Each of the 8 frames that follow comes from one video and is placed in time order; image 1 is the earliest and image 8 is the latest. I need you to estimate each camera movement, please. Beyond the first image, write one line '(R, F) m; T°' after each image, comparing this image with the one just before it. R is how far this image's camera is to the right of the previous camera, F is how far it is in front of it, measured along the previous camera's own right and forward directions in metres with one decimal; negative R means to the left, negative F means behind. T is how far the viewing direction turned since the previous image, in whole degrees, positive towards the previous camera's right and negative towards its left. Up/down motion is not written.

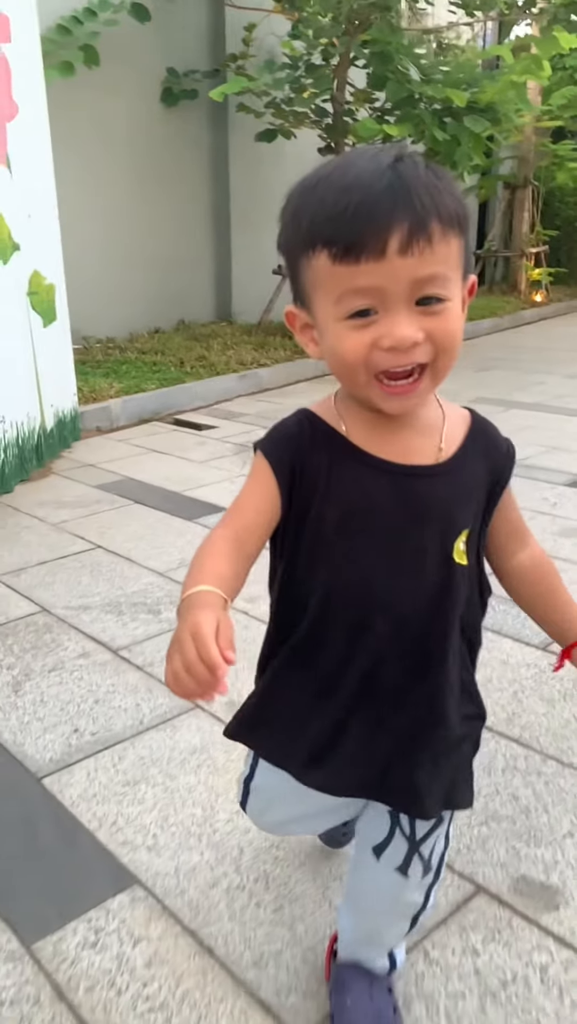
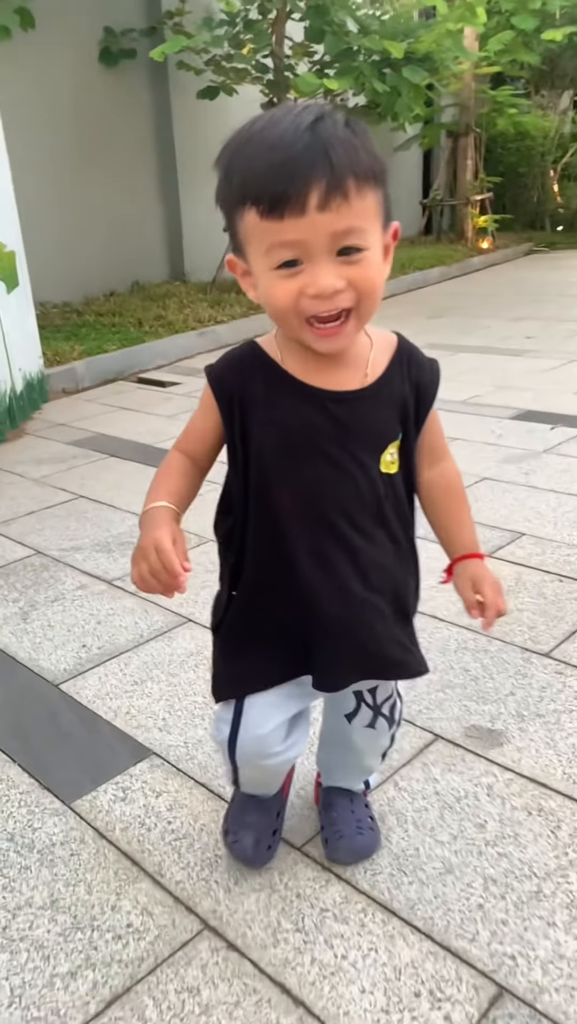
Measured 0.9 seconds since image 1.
(0.0, -0.3) m; +3°
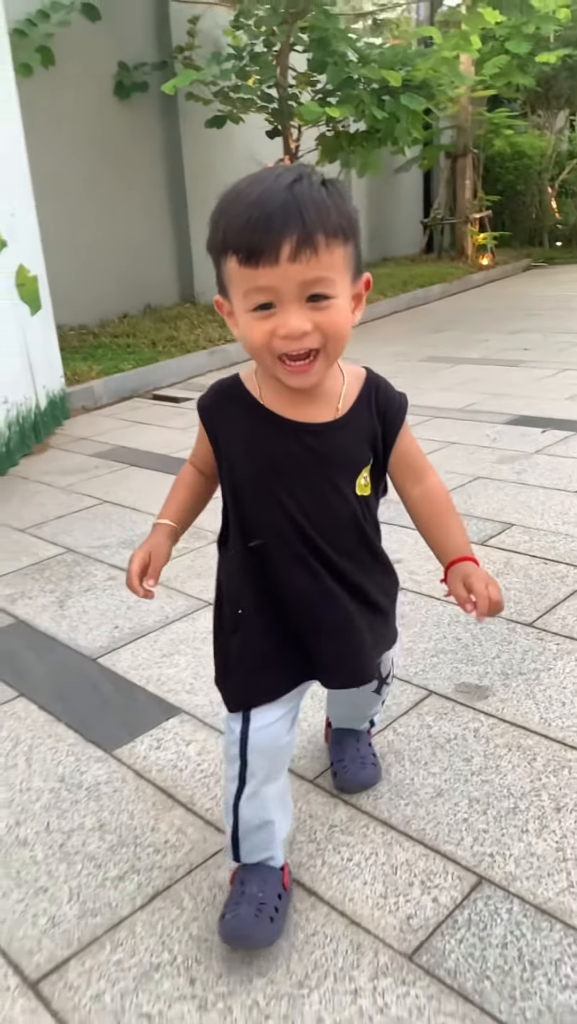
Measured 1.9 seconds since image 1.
(0.0, -0.3) m; -1°
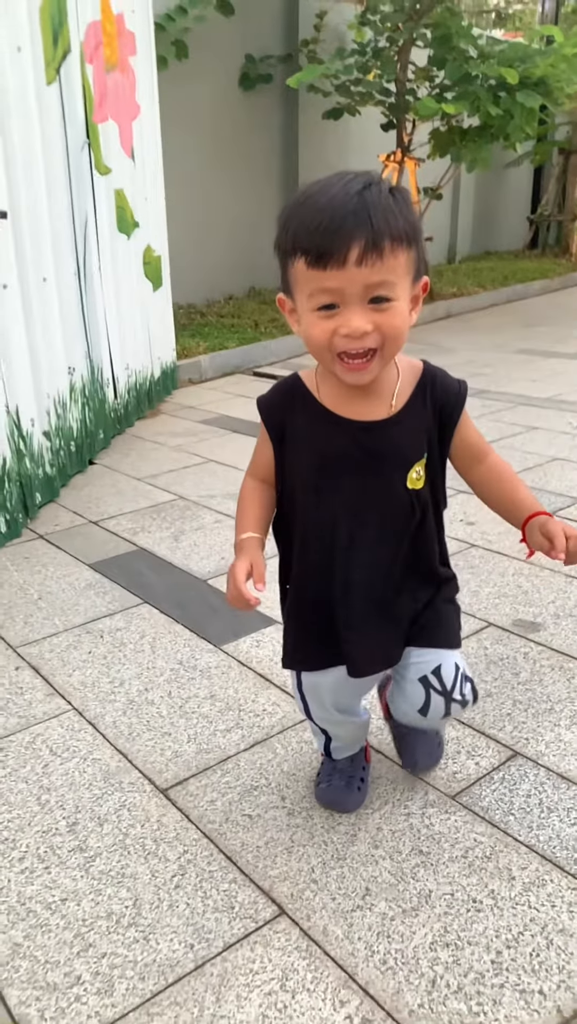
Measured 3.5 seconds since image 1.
(0.0, -0.4) m; -6°
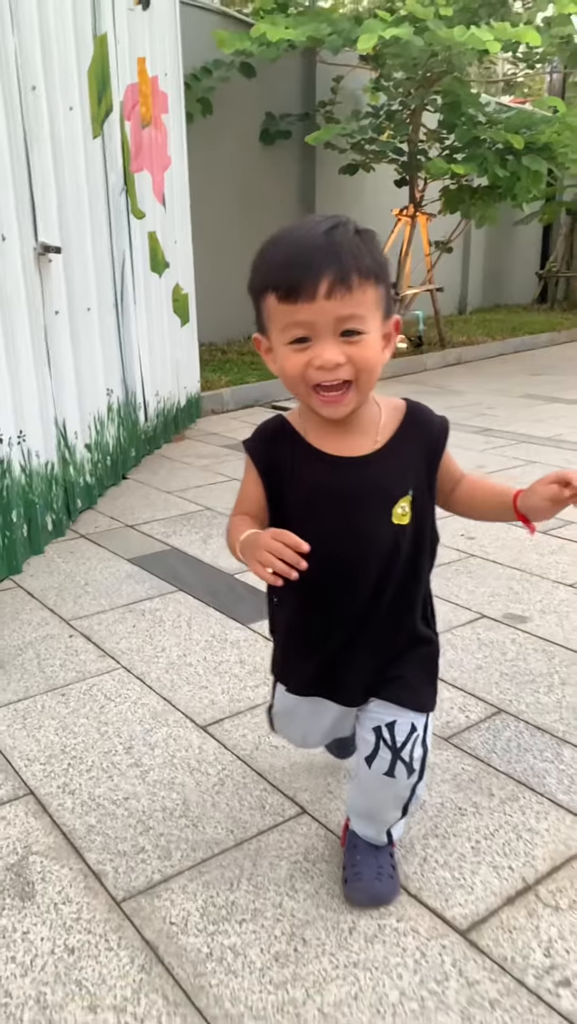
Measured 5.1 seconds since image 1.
(-0.1, -0.4) m; 0°
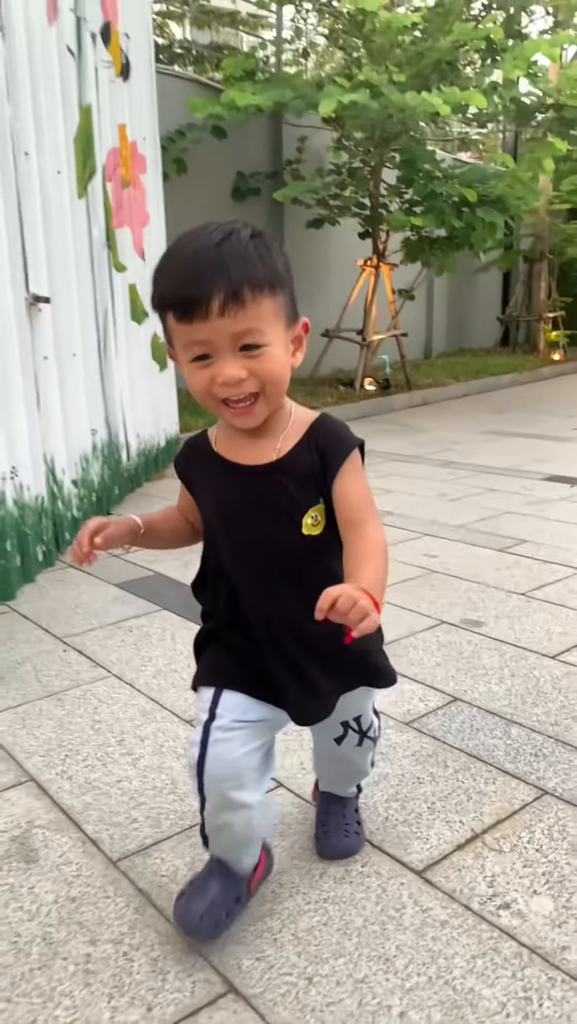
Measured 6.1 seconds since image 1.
(0.0, -0.3) m; +2°
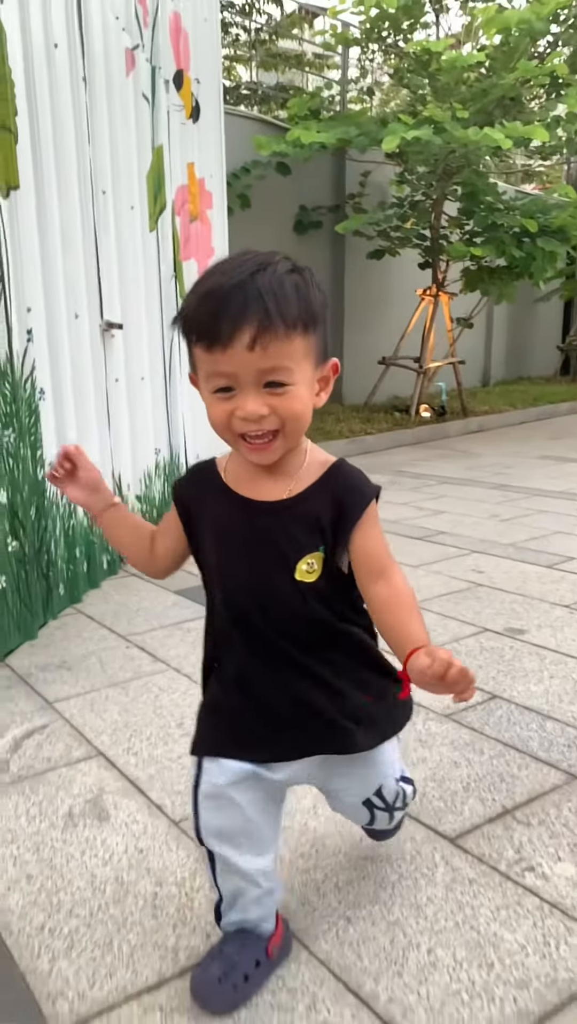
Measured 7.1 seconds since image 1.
(0.0, -0.2) m; -4°
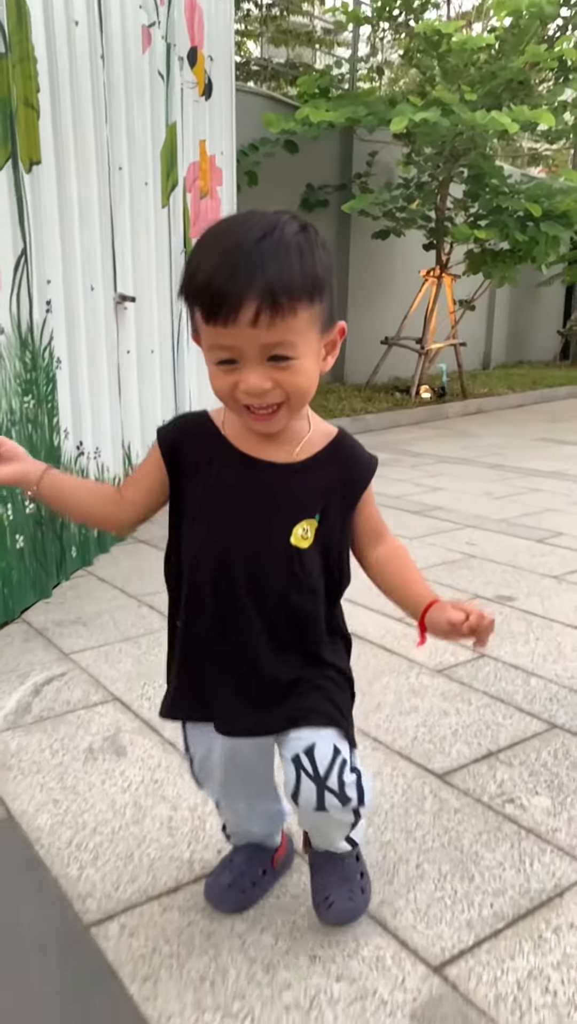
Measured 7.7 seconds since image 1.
(0.0, -0.2) m; 0°
